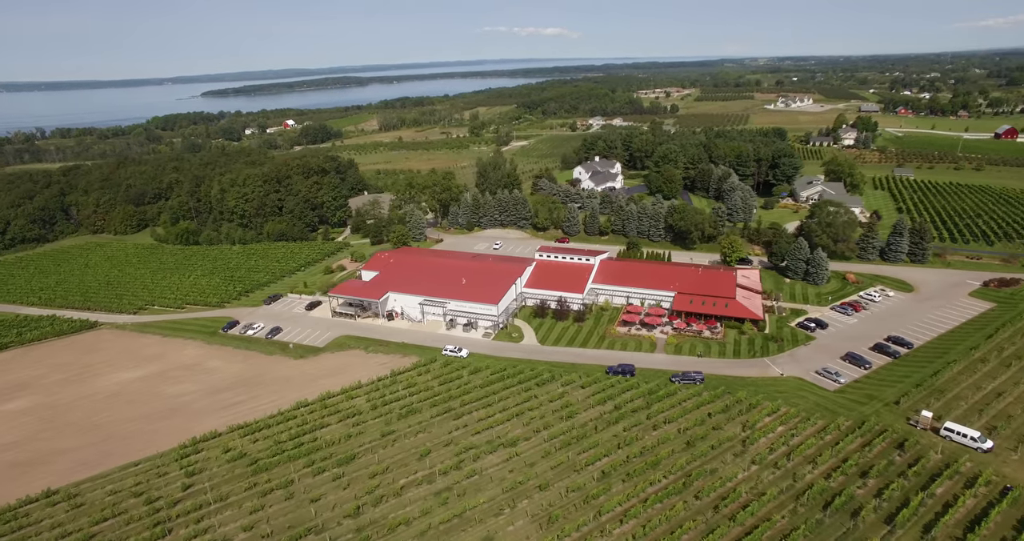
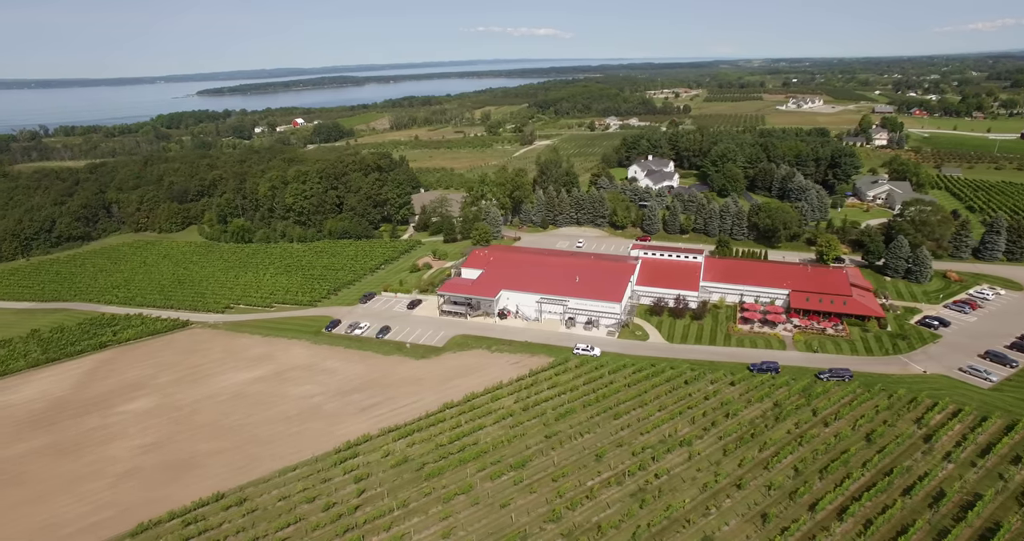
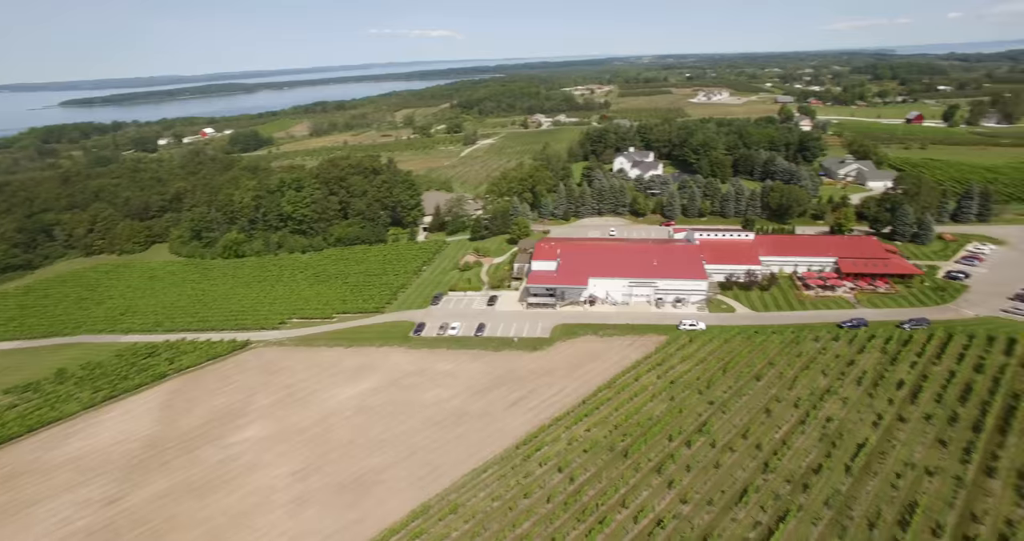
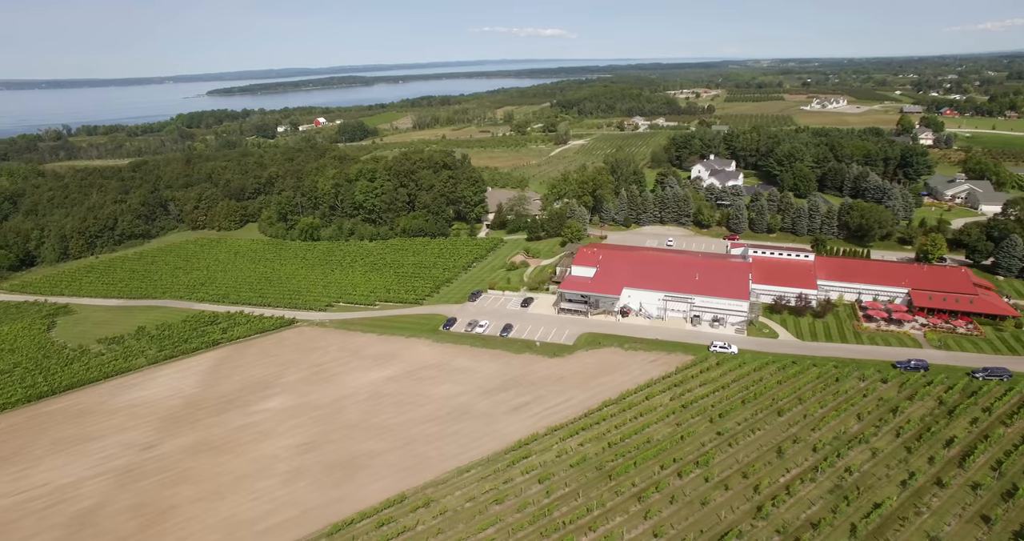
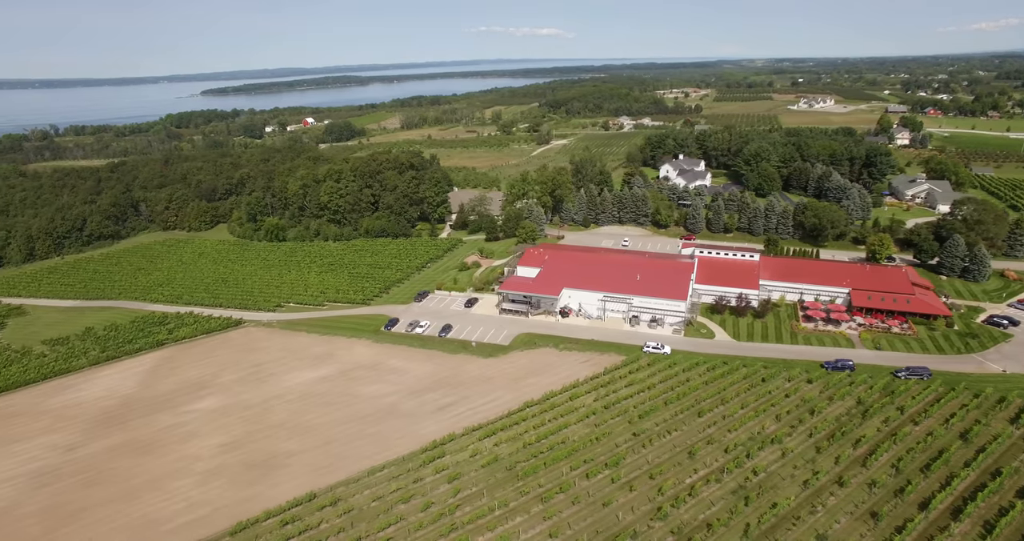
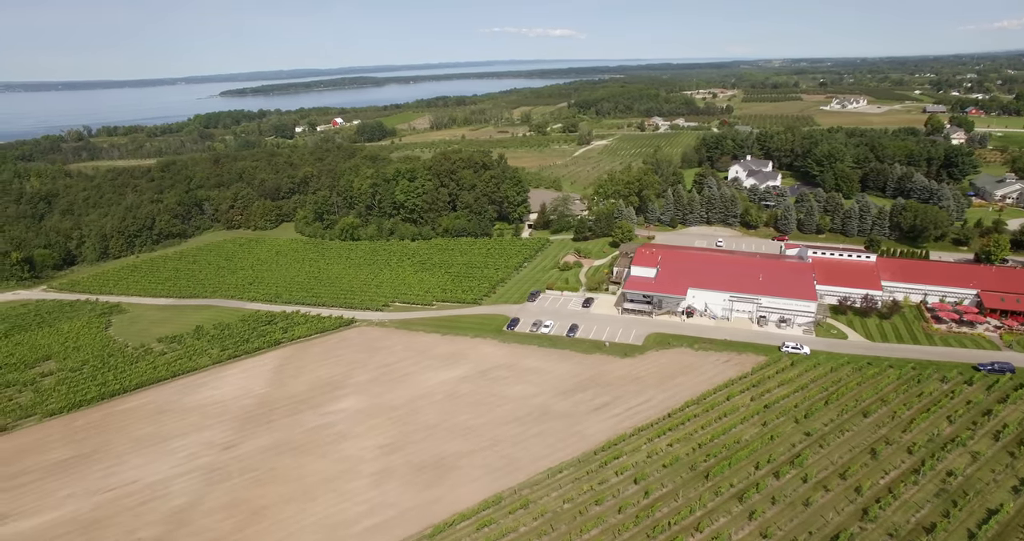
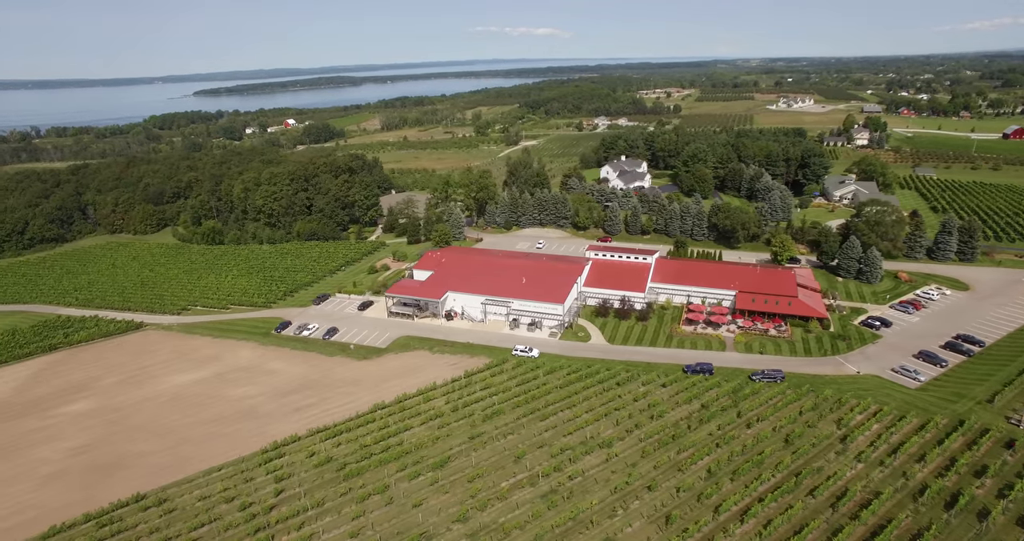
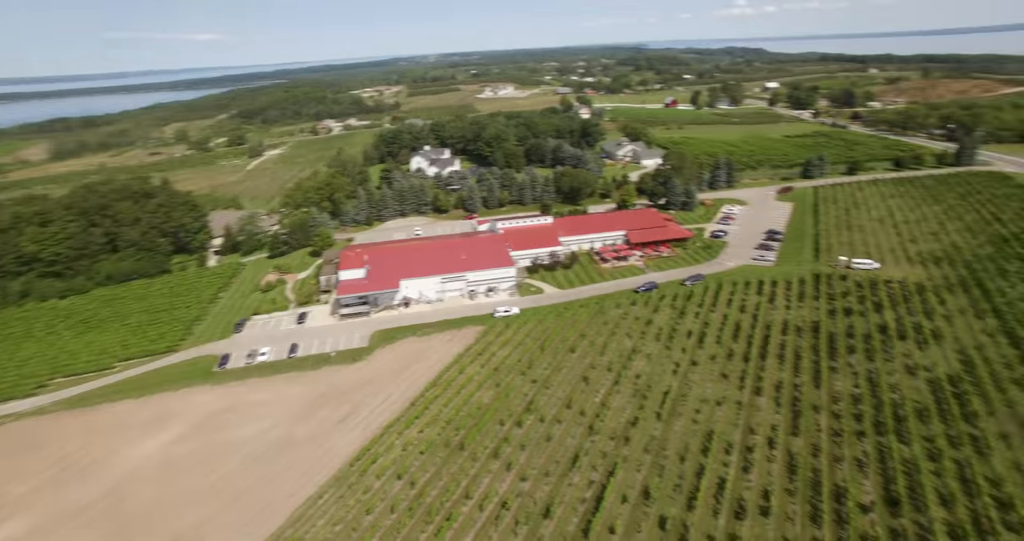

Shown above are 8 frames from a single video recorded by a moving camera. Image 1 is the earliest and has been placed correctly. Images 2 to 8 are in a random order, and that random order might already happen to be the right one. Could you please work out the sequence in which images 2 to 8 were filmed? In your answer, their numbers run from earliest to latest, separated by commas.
7, 2, 5, 4, 6, 3, 8
